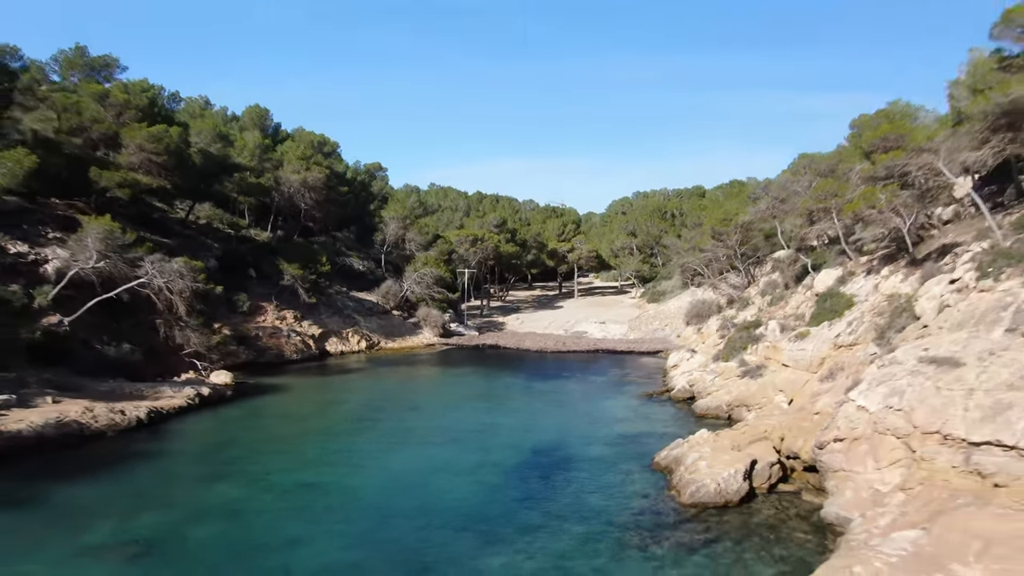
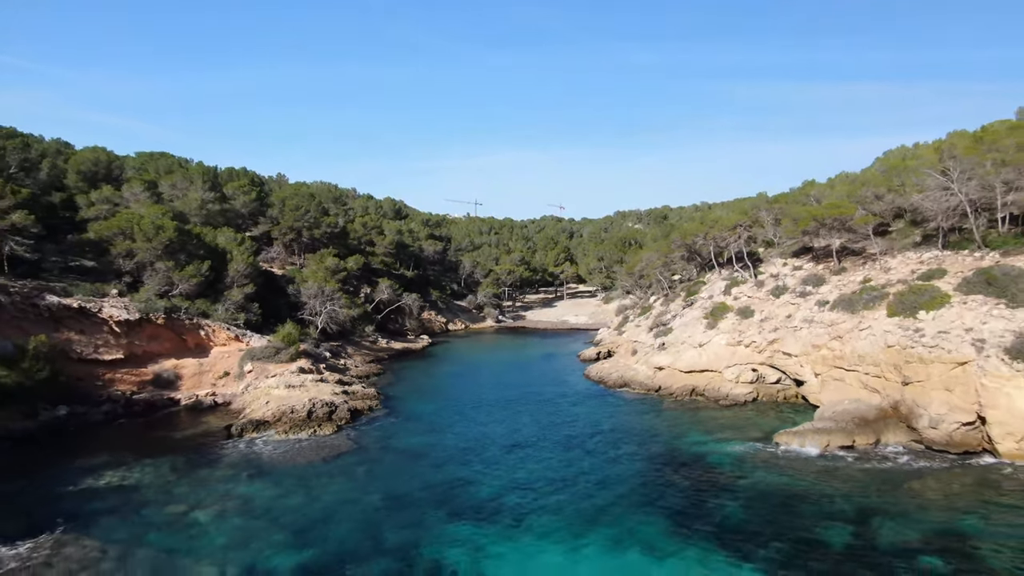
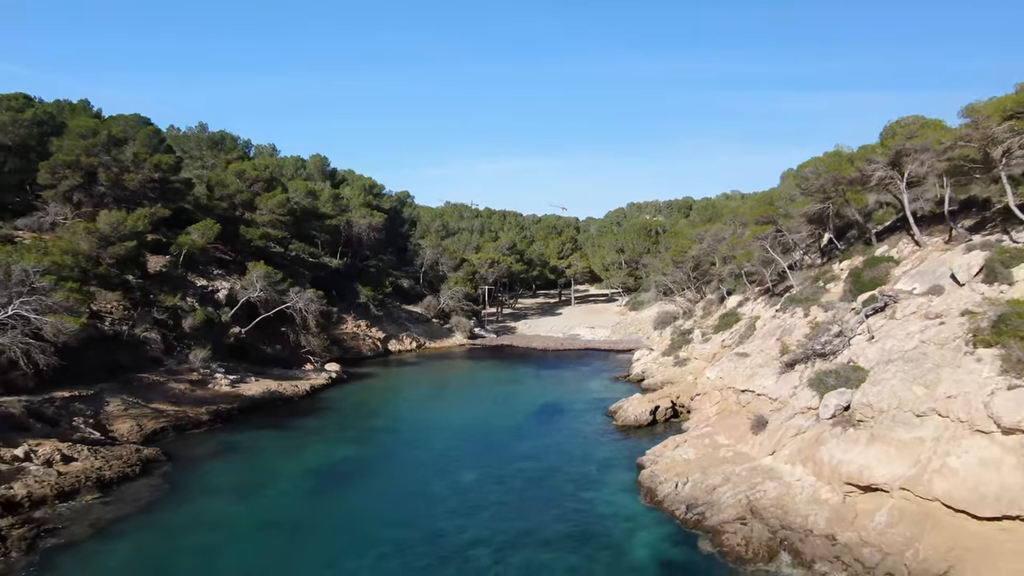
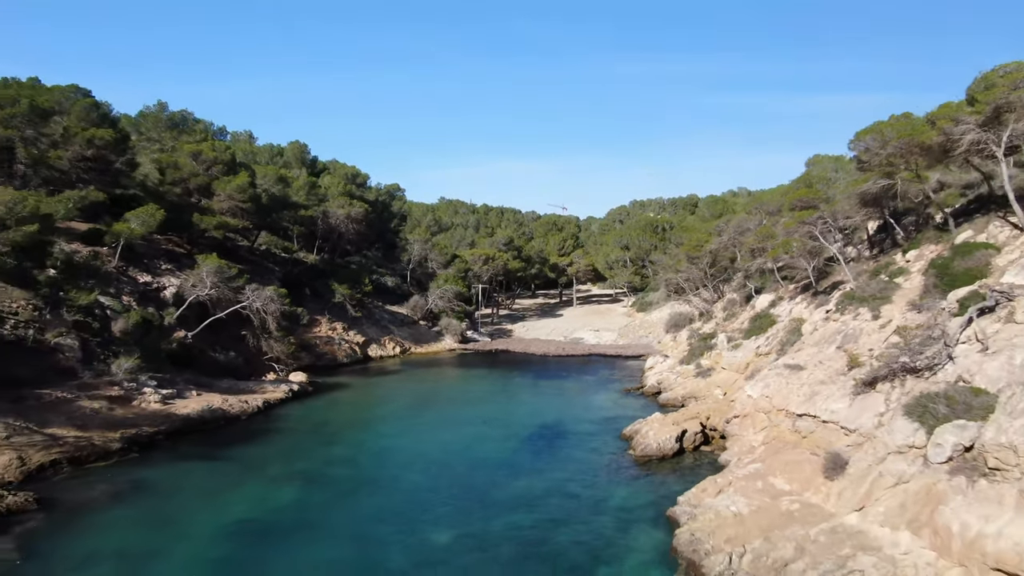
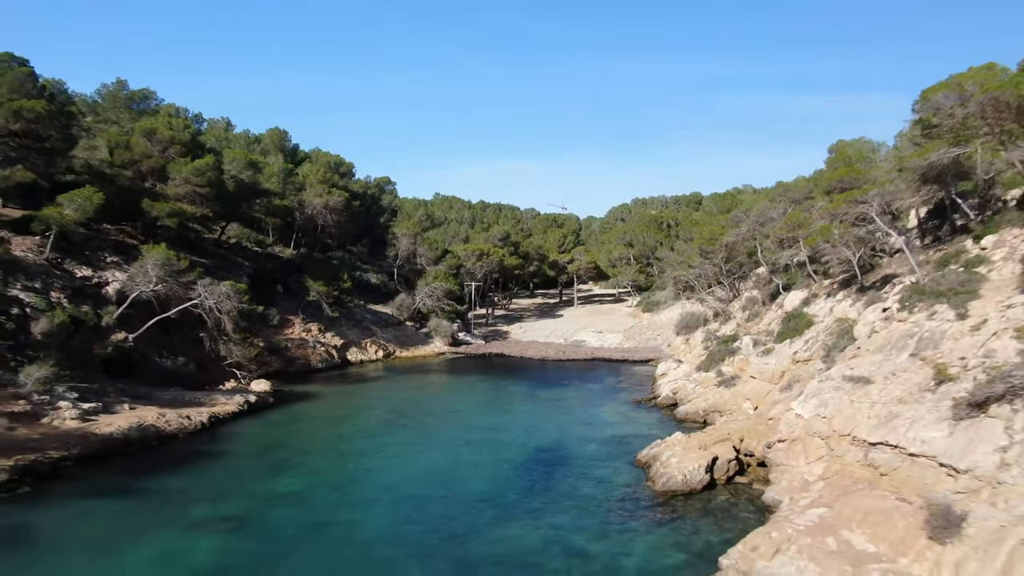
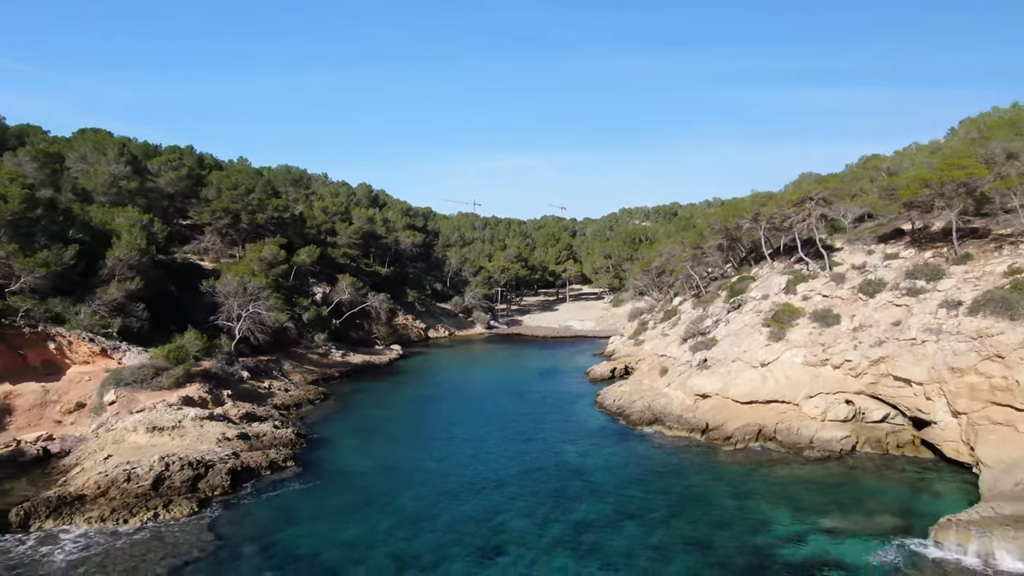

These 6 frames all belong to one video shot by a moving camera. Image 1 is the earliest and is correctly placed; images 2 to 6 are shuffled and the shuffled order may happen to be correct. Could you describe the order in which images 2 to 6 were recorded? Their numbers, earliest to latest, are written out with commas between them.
5, 4, 3, 6, 2
